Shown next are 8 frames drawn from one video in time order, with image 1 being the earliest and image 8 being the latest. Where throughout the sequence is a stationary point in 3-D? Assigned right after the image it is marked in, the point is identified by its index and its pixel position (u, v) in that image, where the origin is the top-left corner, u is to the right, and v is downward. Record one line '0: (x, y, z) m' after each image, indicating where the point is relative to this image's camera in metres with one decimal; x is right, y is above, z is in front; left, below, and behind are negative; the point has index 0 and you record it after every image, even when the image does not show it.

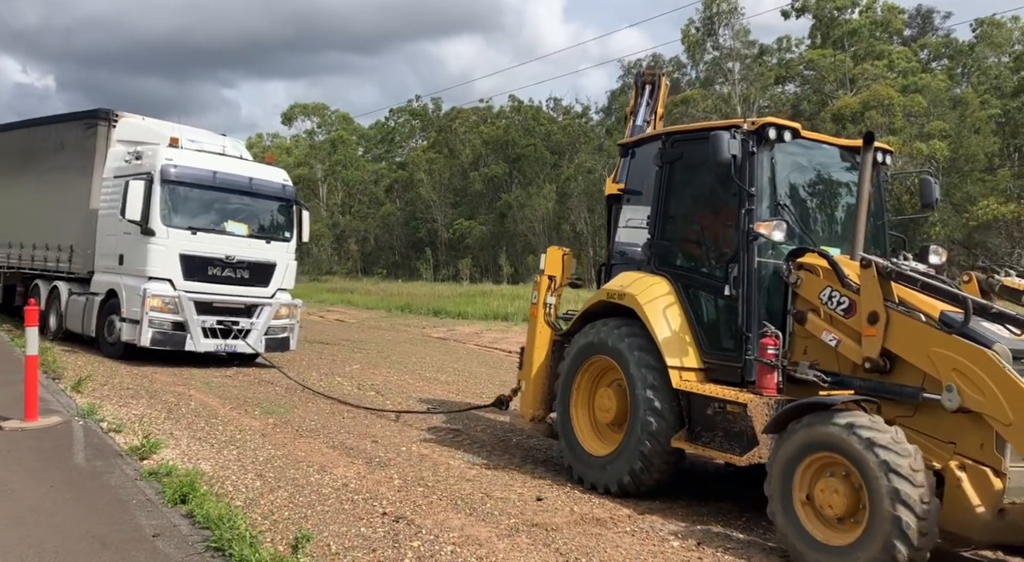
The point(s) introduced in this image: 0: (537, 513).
0: (+0.1, -1.5, +5.6) m
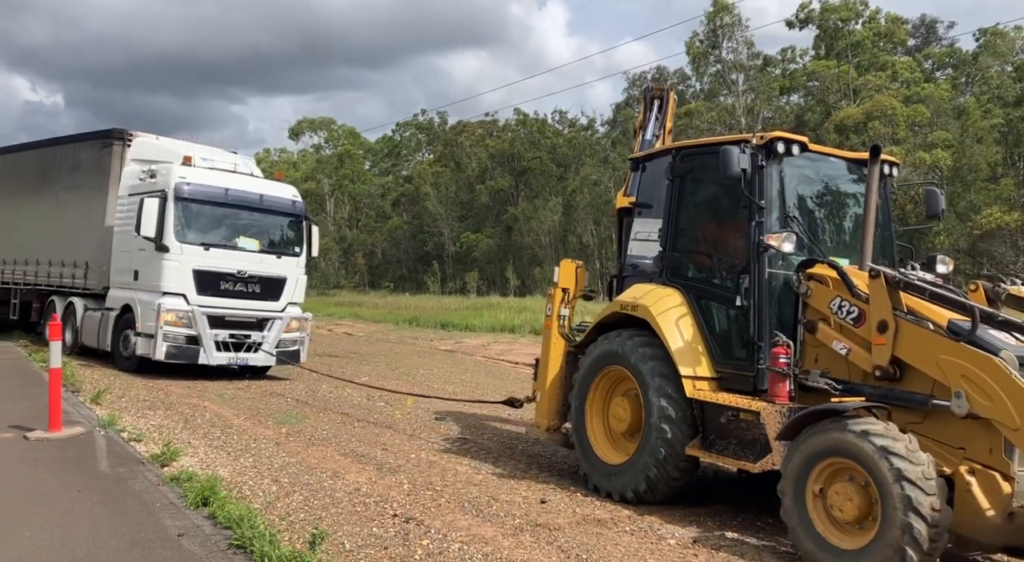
0: (+0.2, -1.6, +5.7) m
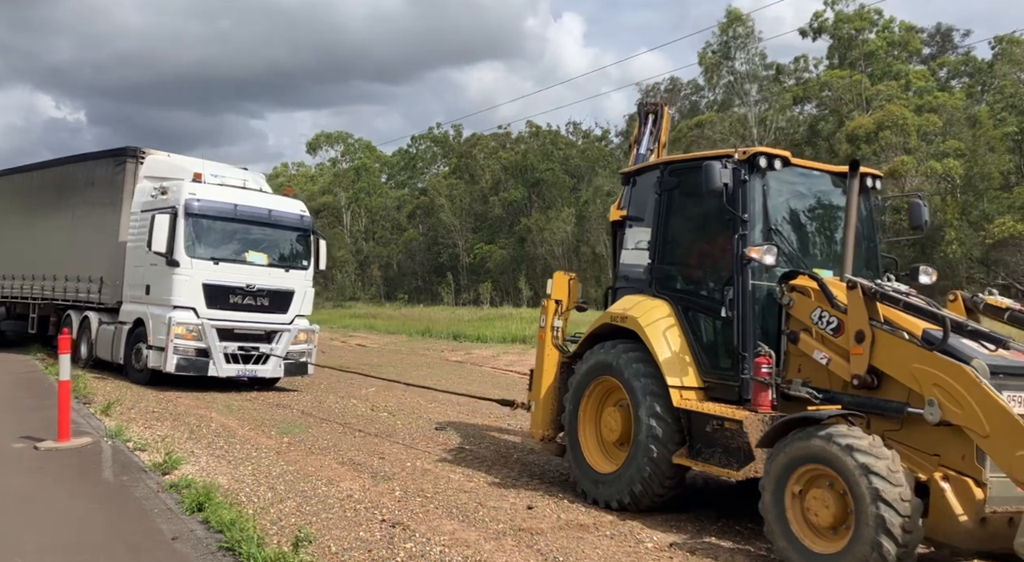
0: (+0.1, -1.7, +5.8) m
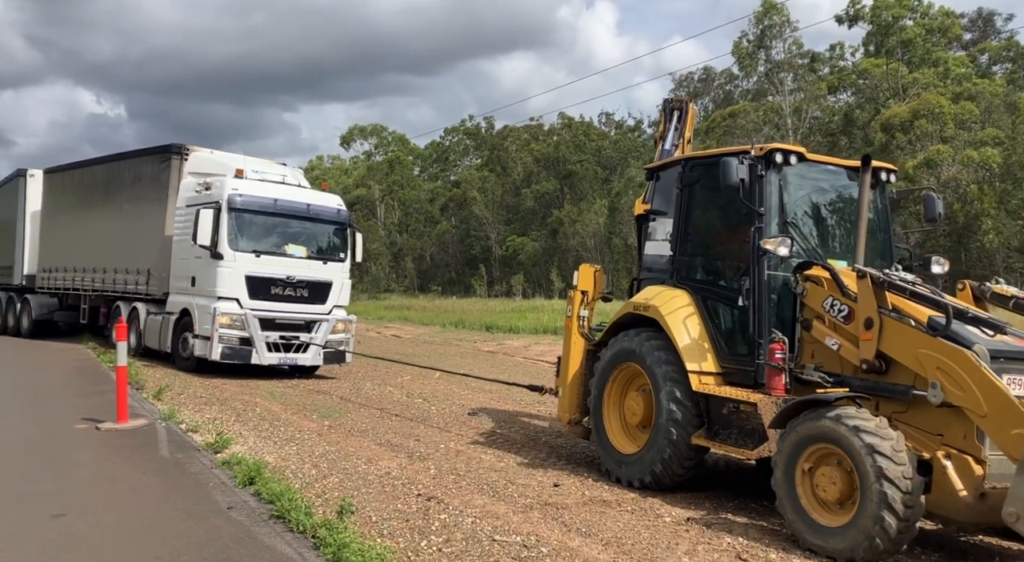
0: (+0.3, -1.6, +6.2) m
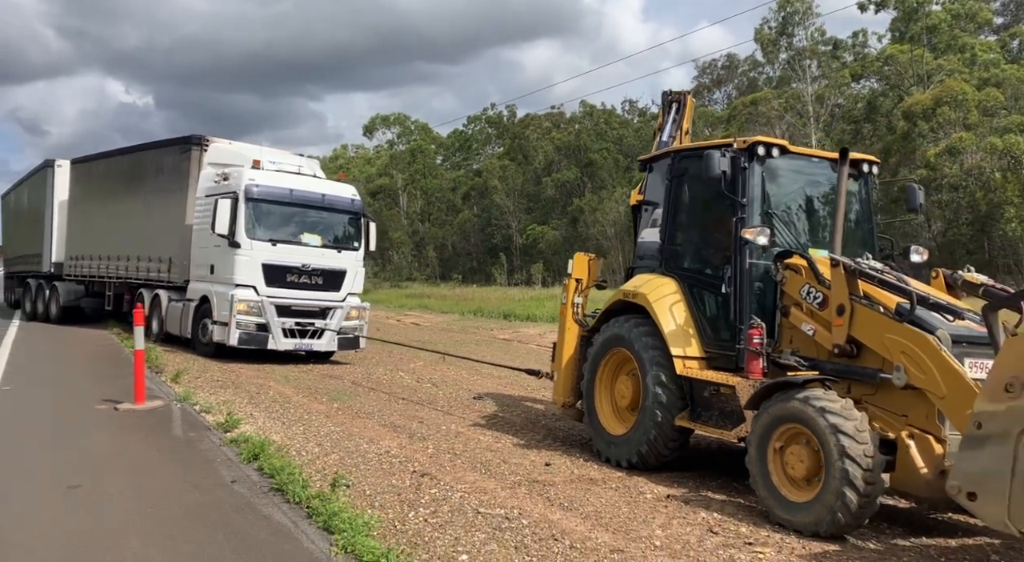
0: (+0.2, -1.5, +6.5) m
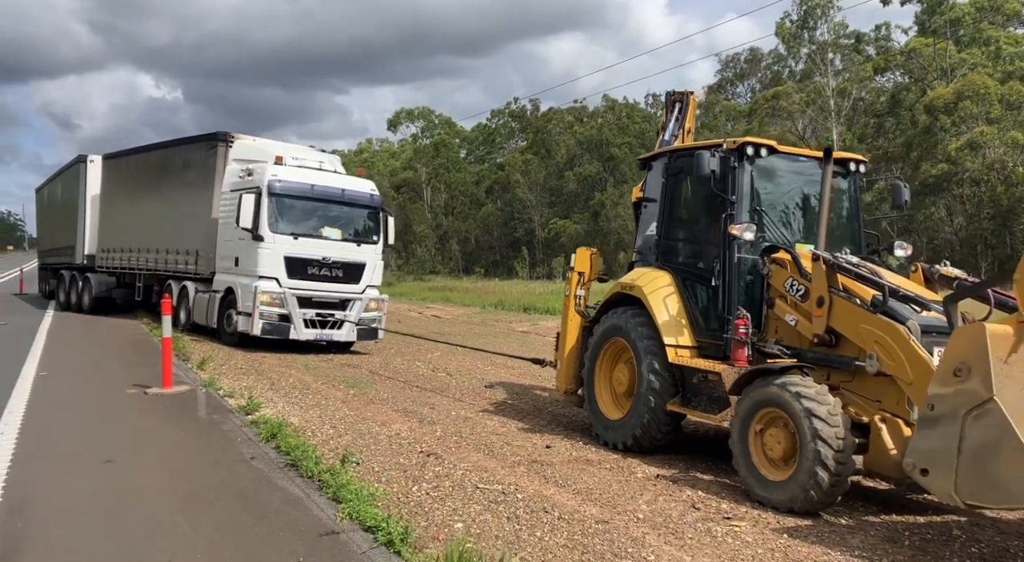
0: (+0.2, -1.5, +6.9) m
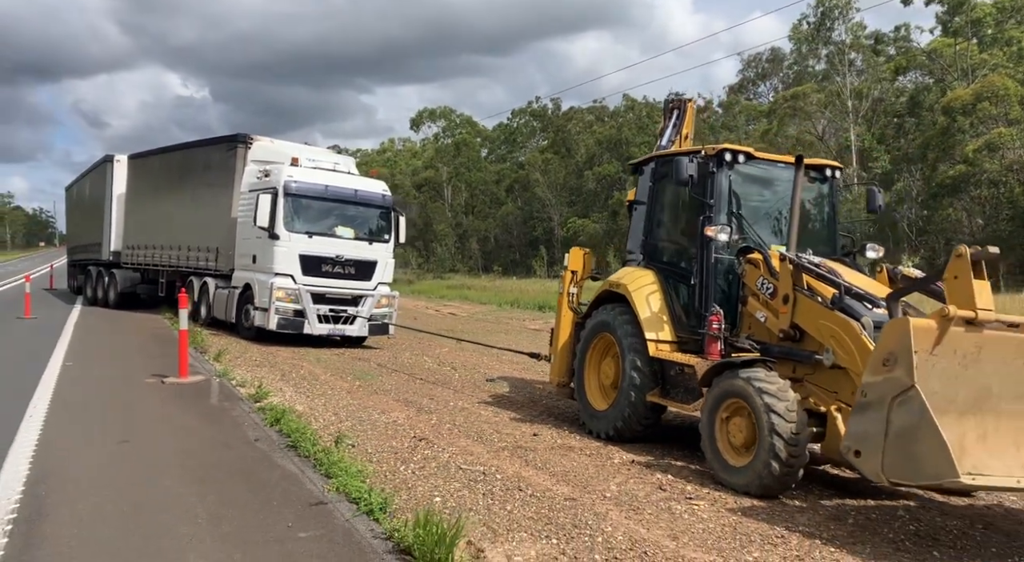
0: (+0.1, -1.4, +7.4) m
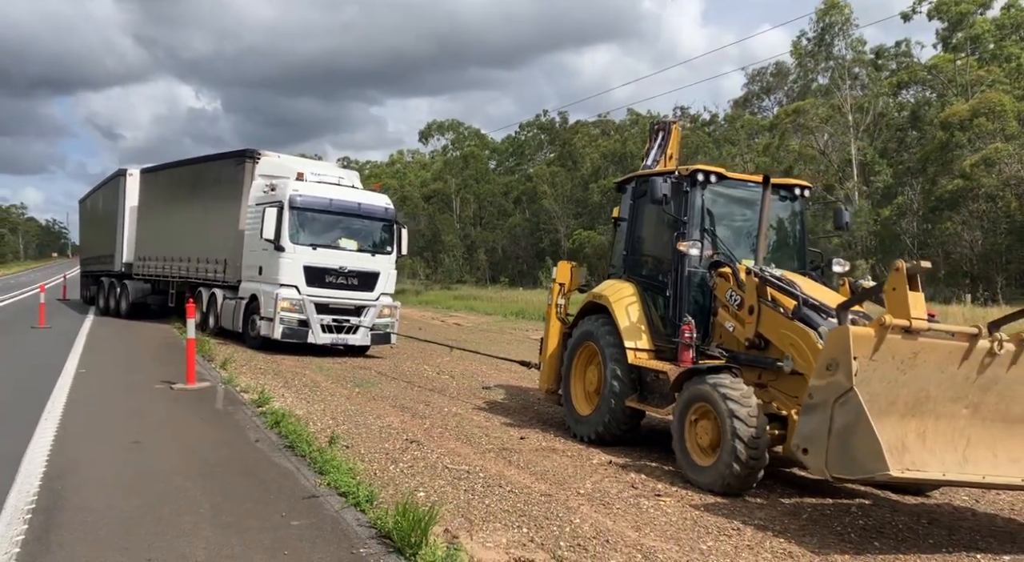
0: (0.0, -1.6, +7.8) m
